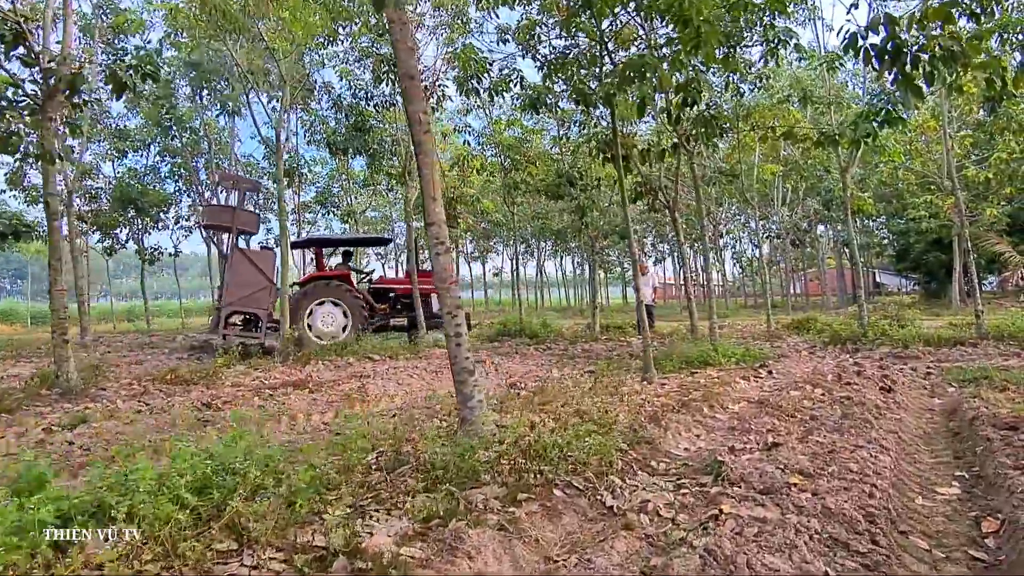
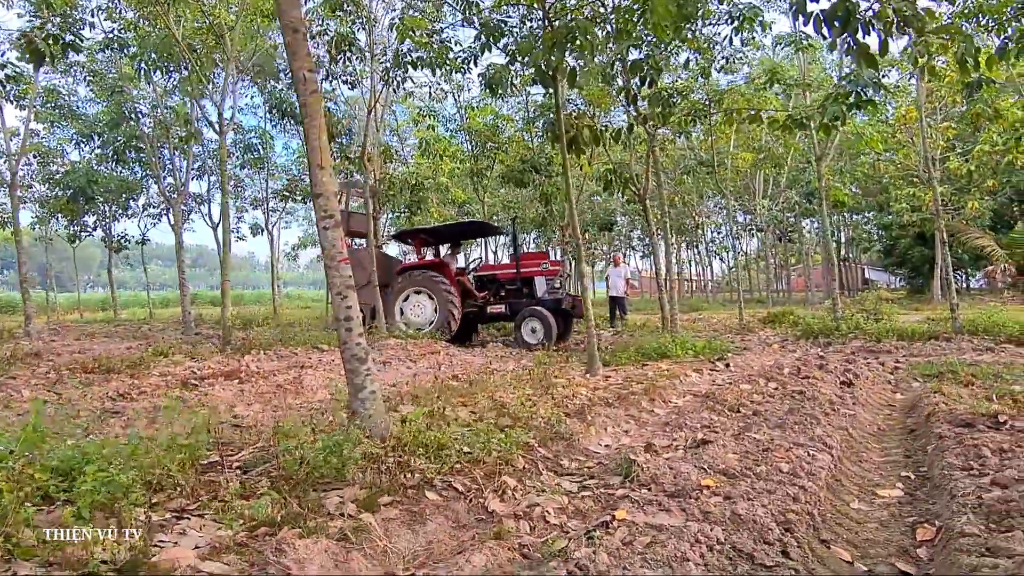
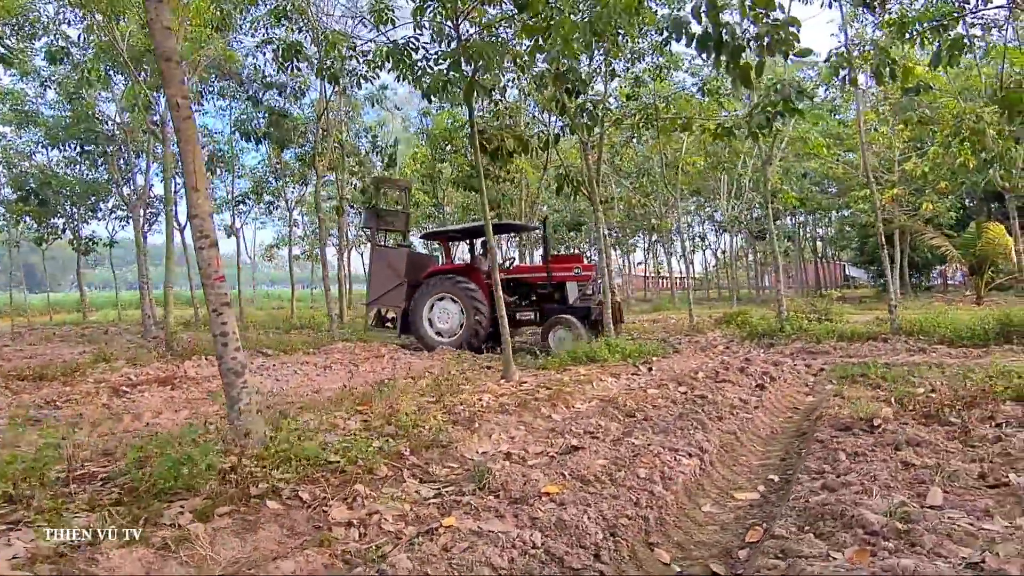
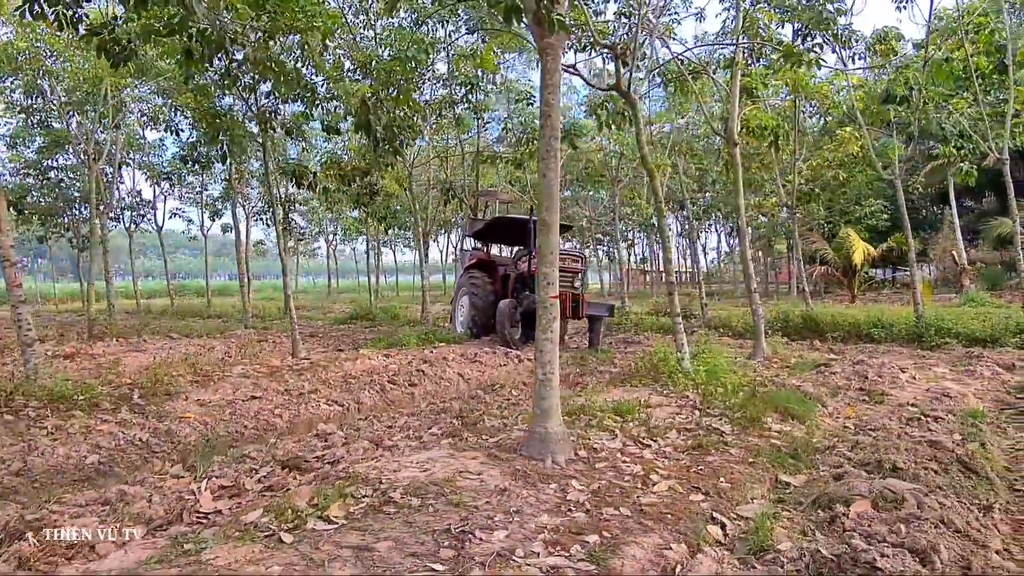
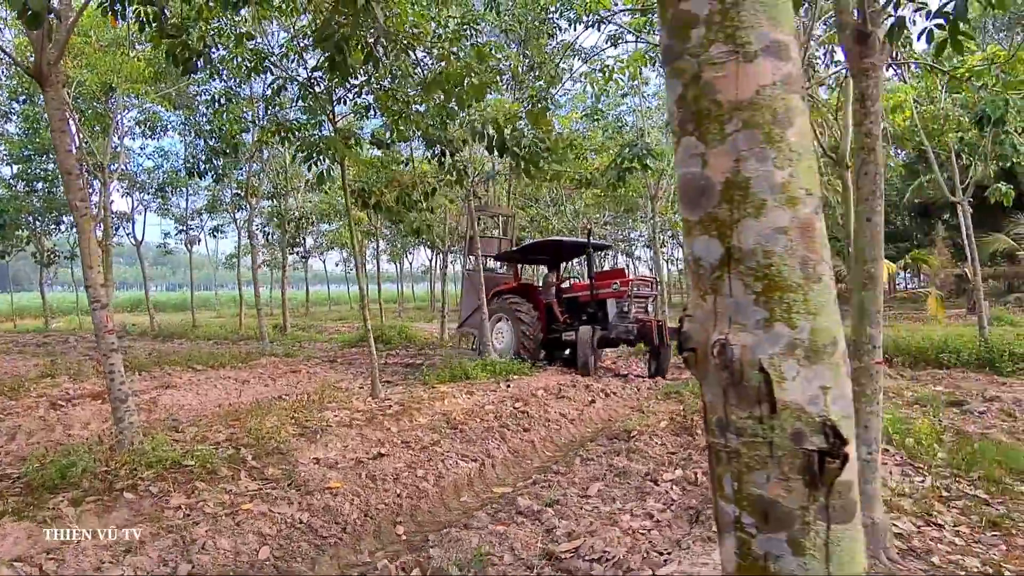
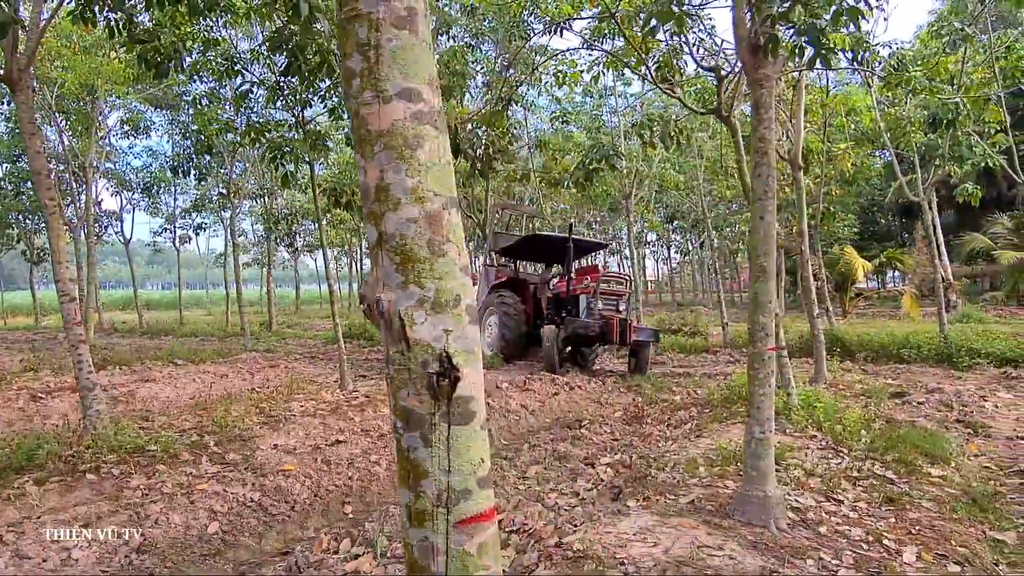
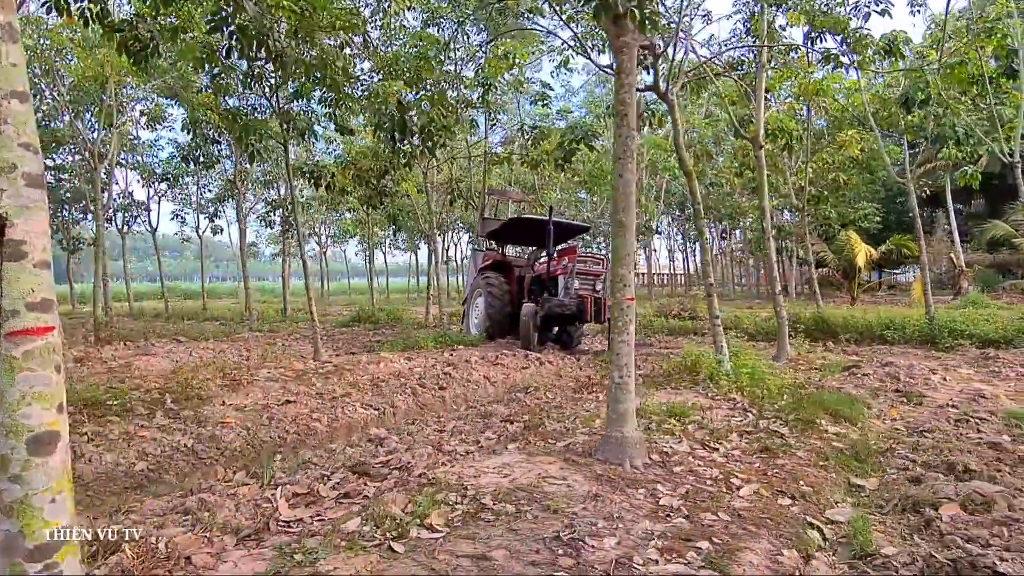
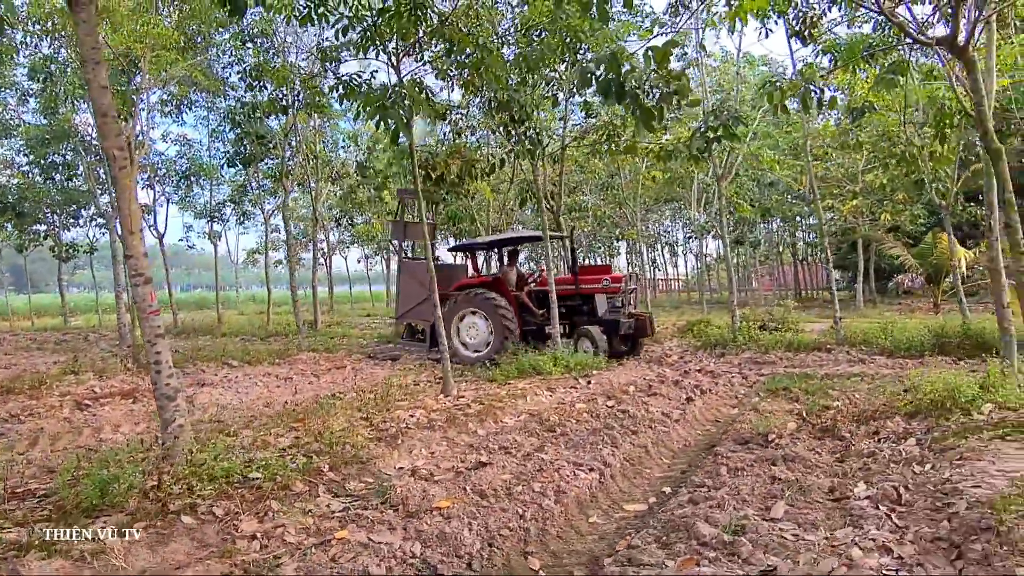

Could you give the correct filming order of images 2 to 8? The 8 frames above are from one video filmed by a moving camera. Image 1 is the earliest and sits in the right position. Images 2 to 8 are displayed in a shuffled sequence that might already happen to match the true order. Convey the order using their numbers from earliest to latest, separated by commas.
2, 3, 8, 5, 6, 7, 4
